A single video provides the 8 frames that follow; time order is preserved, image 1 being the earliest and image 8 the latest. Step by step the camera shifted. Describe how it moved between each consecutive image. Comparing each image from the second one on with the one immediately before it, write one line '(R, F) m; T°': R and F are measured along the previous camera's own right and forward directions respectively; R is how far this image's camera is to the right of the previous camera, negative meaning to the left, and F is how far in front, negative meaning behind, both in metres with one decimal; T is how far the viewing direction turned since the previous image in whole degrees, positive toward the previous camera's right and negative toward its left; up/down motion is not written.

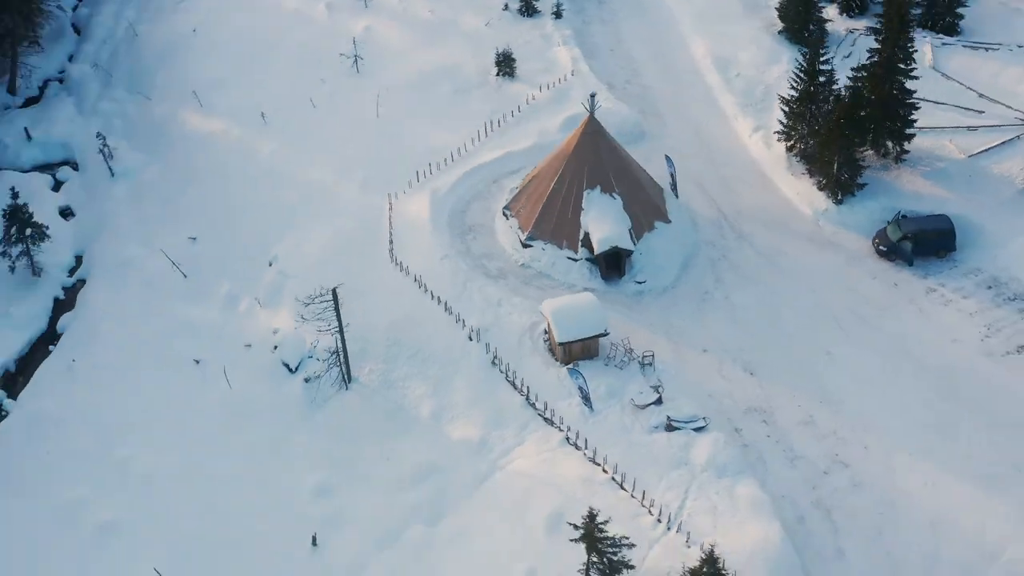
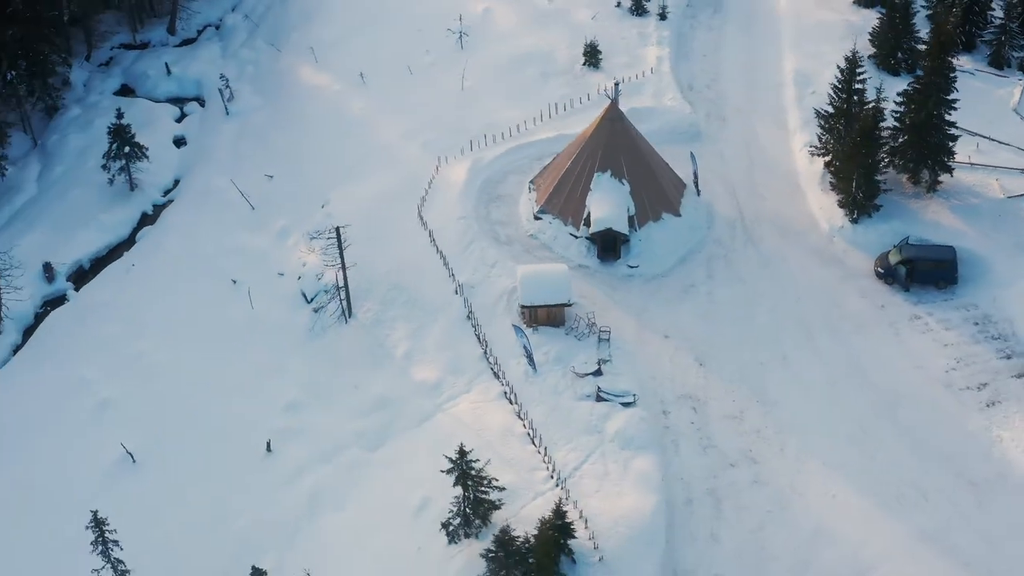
(+6.3, -1.2) m; -12°
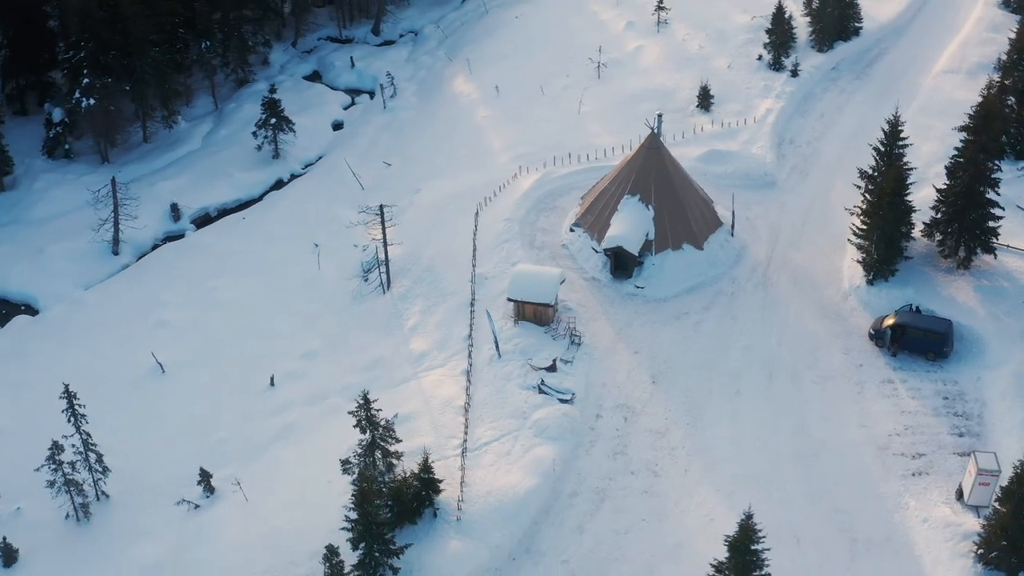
(+8.4, -1.2) m; -16°
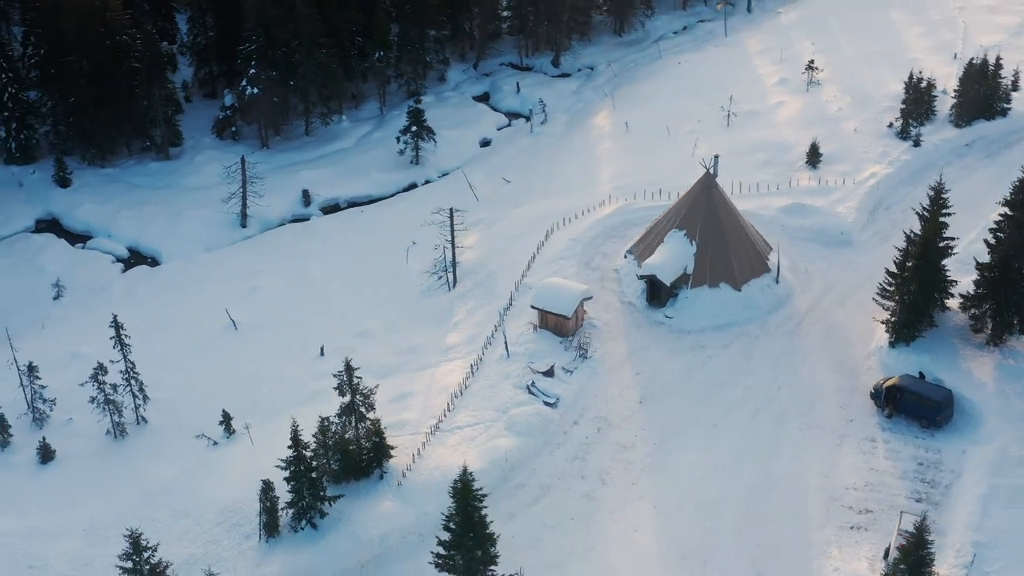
(+7.0, -1.0) m; -14°
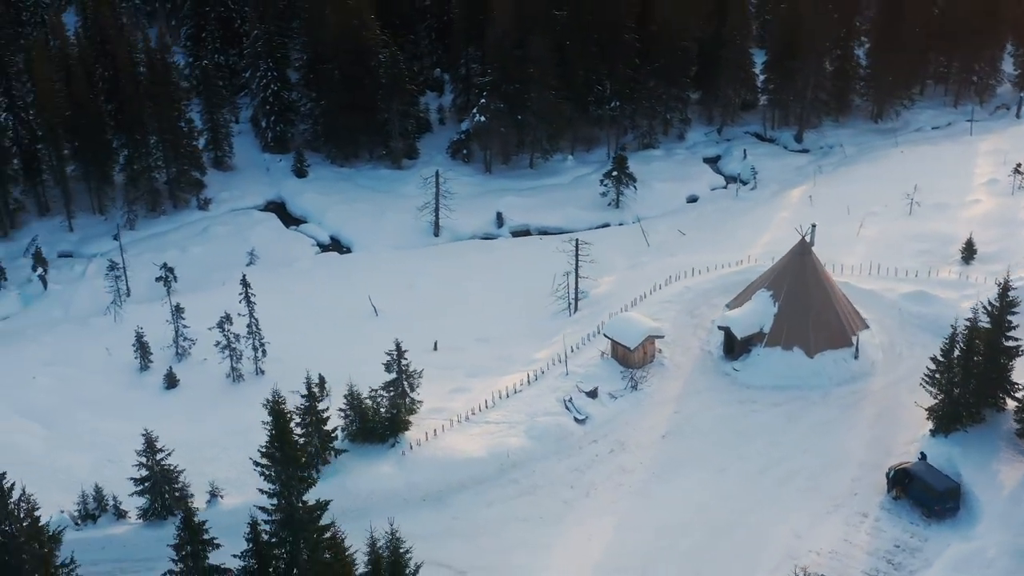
(+8.8, -1.1) m; -18°
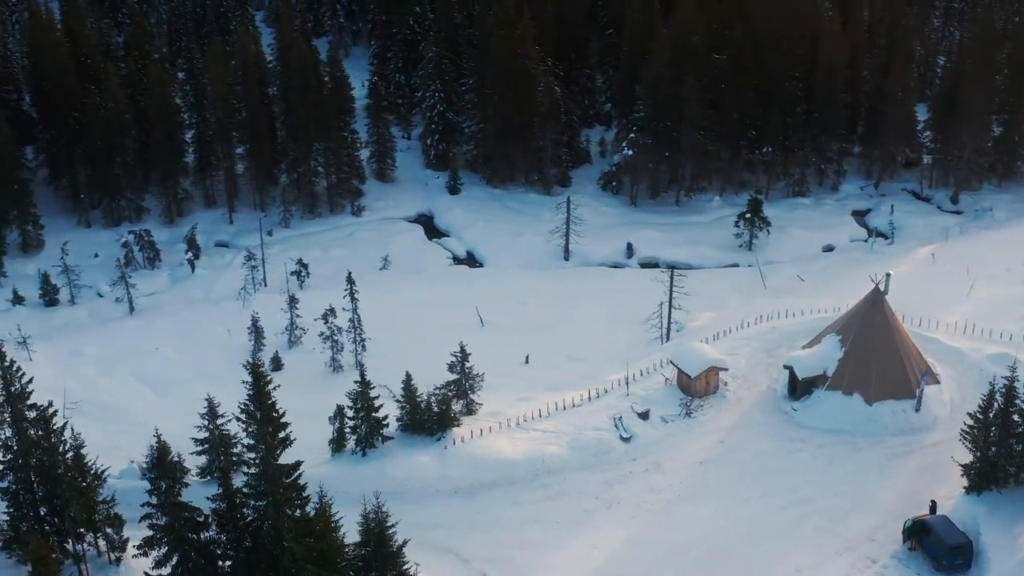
(+5.1, -1.1) m; -11°
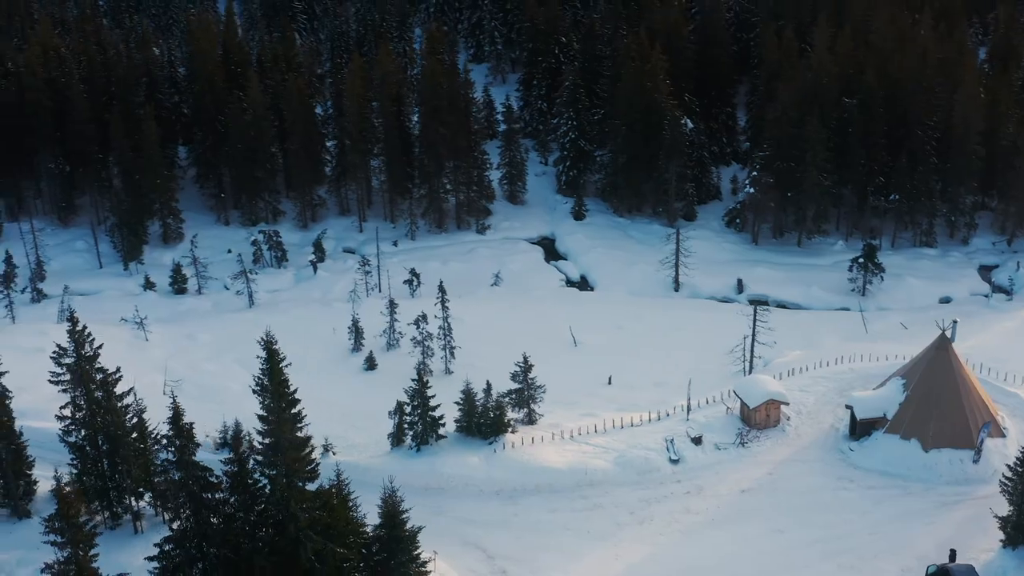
(+3.8, -0.8) m; -9°
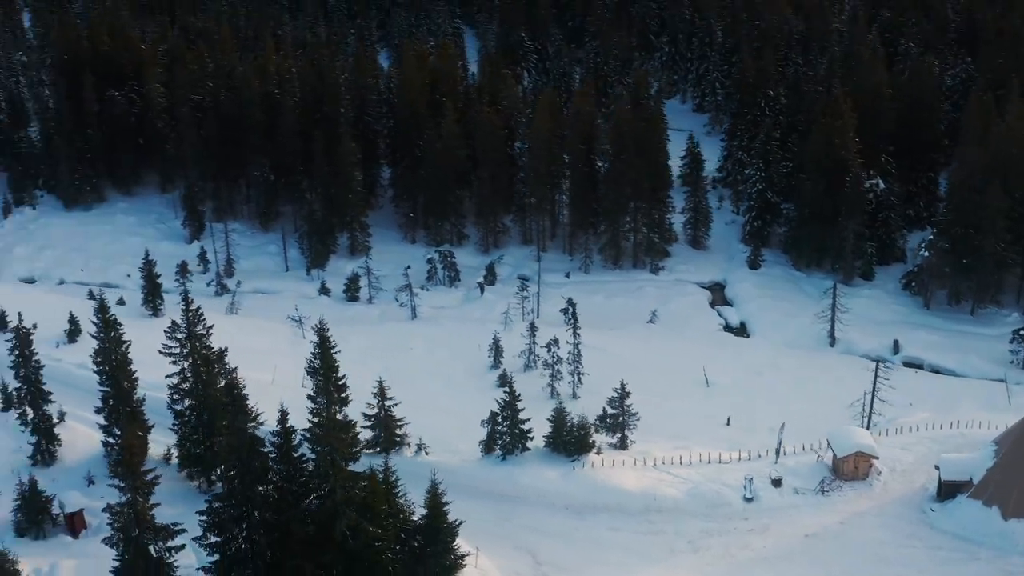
(+5.3, -1.0) m; -13°
